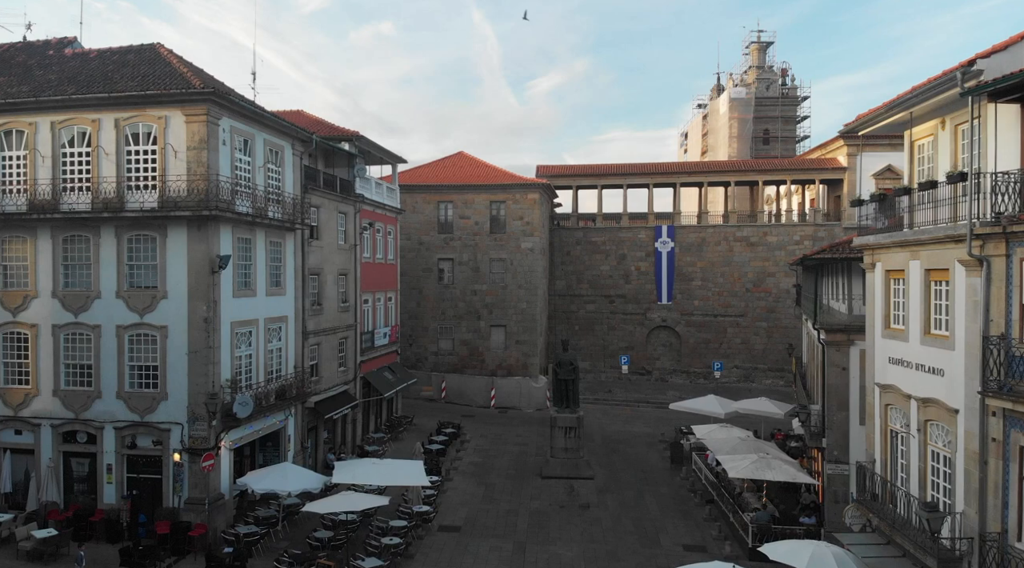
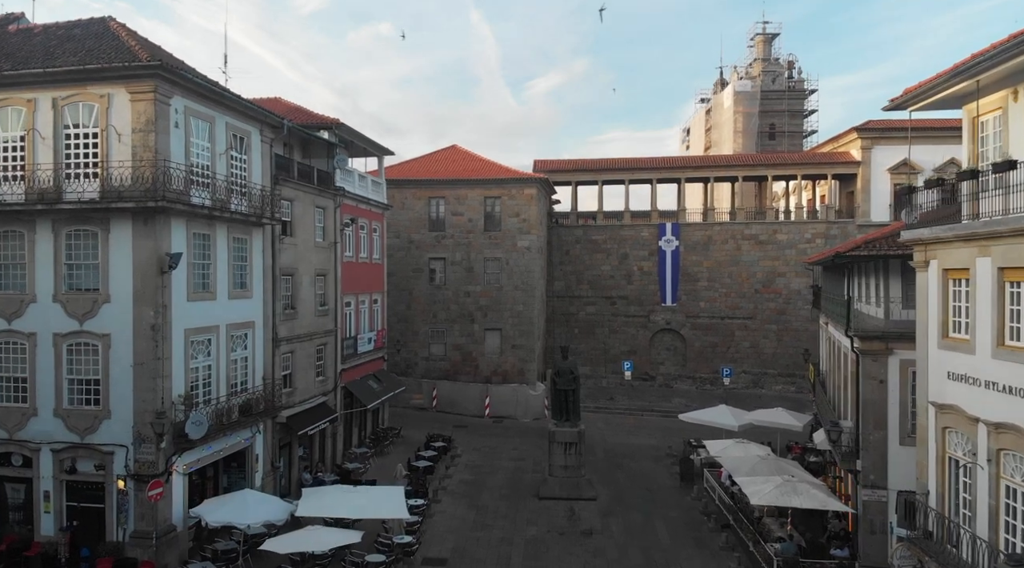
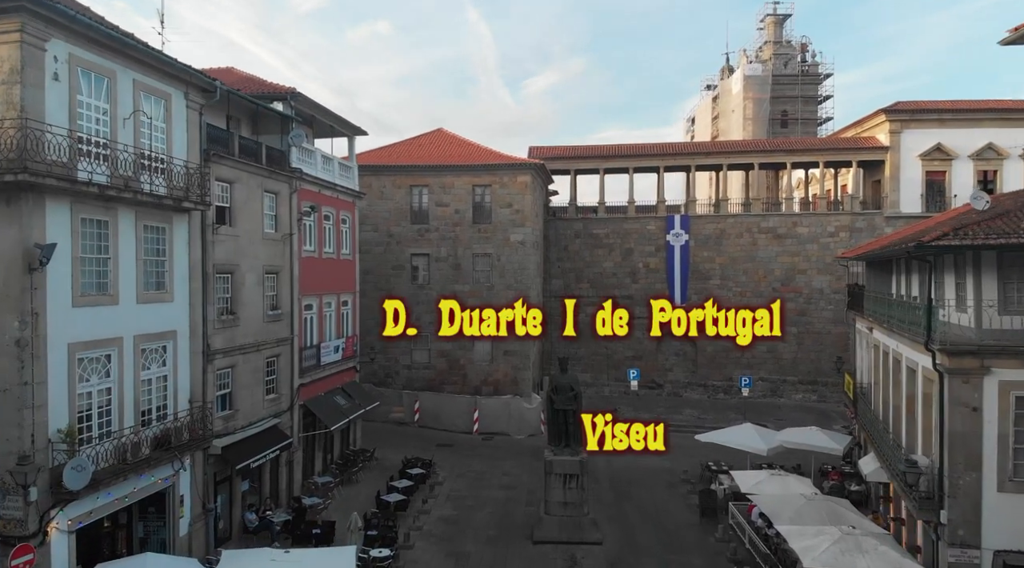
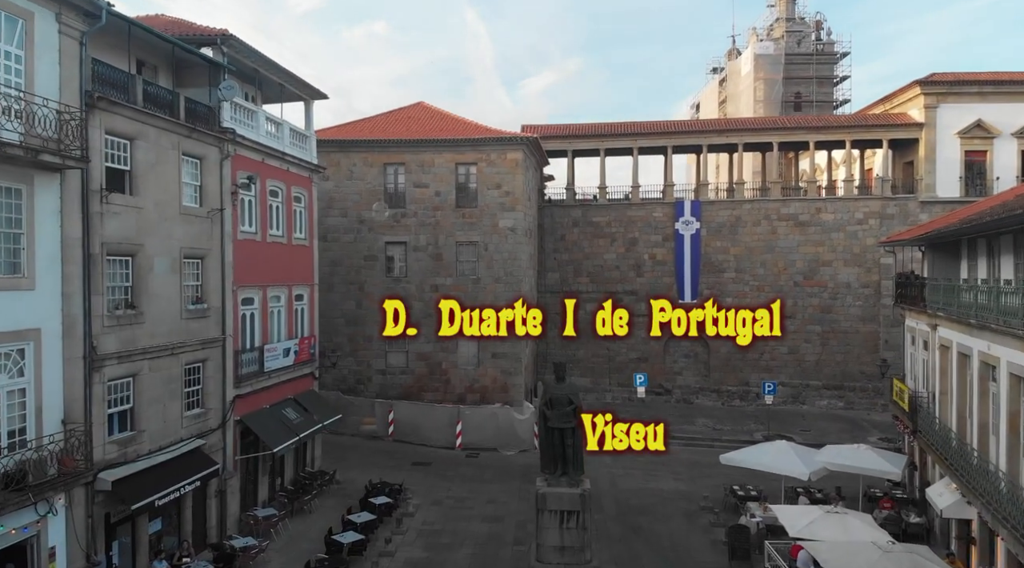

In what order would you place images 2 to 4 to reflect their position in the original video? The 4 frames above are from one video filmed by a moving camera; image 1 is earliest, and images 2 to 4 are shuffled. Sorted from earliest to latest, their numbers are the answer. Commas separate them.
2, 3, 4
